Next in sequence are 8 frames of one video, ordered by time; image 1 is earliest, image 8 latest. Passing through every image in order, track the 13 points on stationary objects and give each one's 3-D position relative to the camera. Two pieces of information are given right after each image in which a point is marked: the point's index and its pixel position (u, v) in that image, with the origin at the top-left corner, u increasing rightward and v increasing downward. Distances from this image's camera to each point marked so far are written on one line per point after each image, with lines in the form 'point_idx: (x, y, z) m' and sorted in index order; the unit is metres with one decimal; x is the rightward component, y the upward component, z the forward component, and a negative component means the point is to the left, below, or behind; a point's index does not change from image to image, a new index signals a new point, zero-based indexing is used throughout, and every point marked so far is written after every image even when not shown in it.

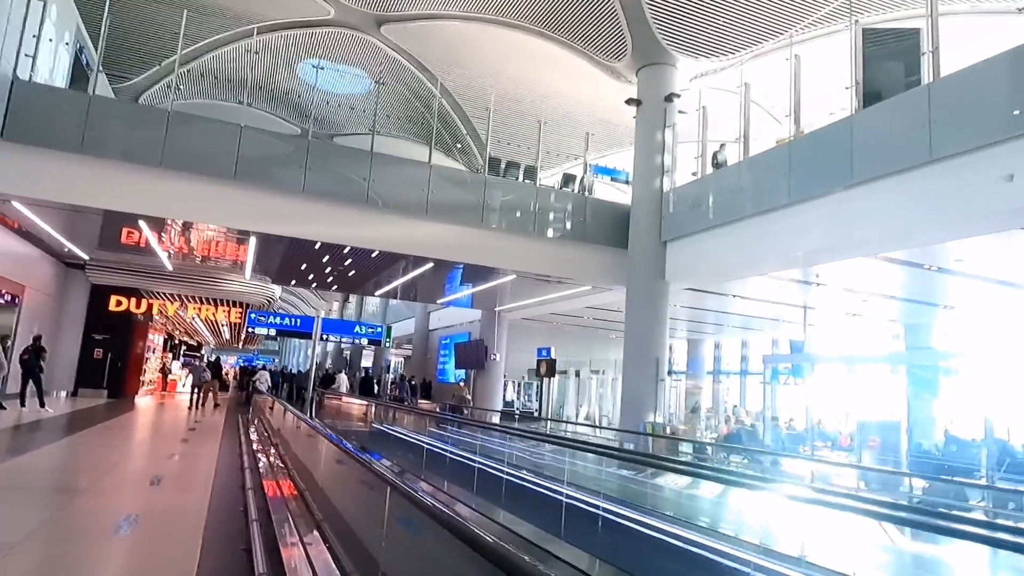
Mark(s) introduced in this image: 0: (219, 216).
0: (-5.0, +1.2, +11.3) m
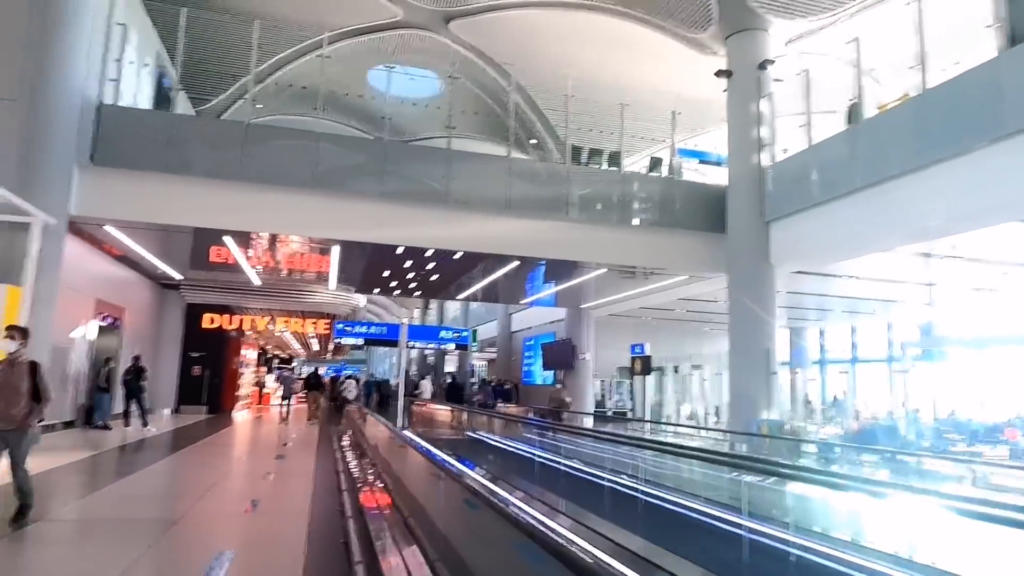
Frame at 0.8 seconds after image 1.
0: (-3.5, +1.0, +11.1) m
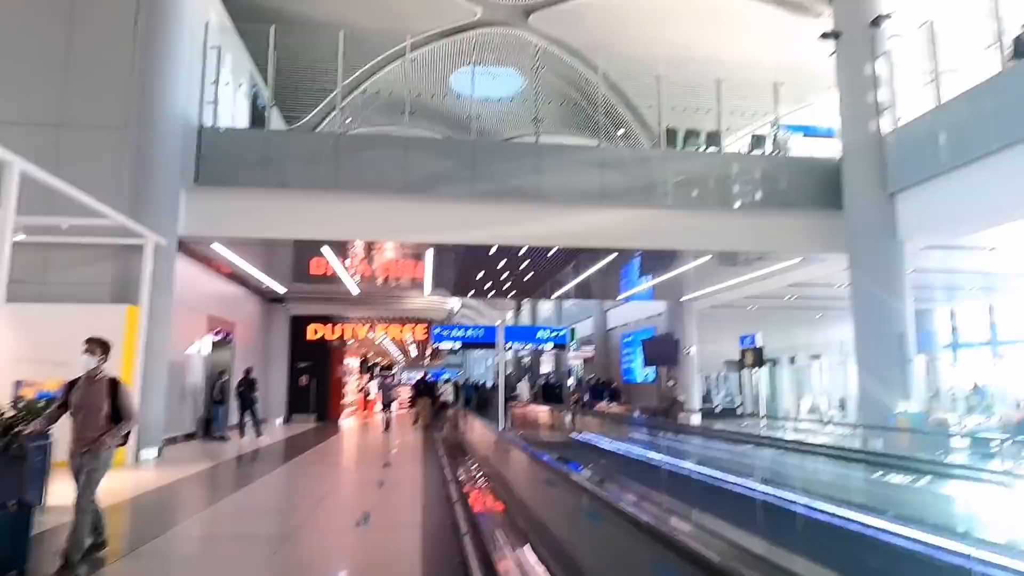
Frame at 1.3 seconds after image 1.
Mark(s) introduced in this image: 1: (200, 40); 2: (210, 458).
0: (-2.0, +0.9, +11.1) m
1: (-5.1, +4.1, +10.9) m
2: (-5.1, -2.9, +11.2) m
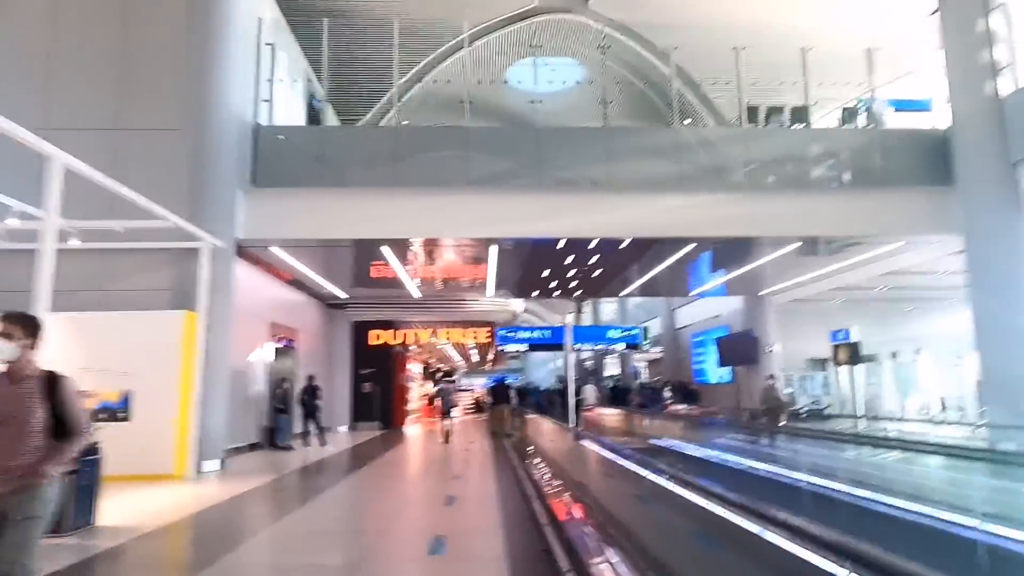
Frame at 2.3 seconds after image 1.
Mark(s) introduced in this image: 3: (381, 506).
0: (-0.9, +0.9, +10.5) m
1: (-4.1, +4.0, +10.6) m
2: (-3.9, -2.9, +10.8) m
3: (-1.6, -2.7, +8.2) m
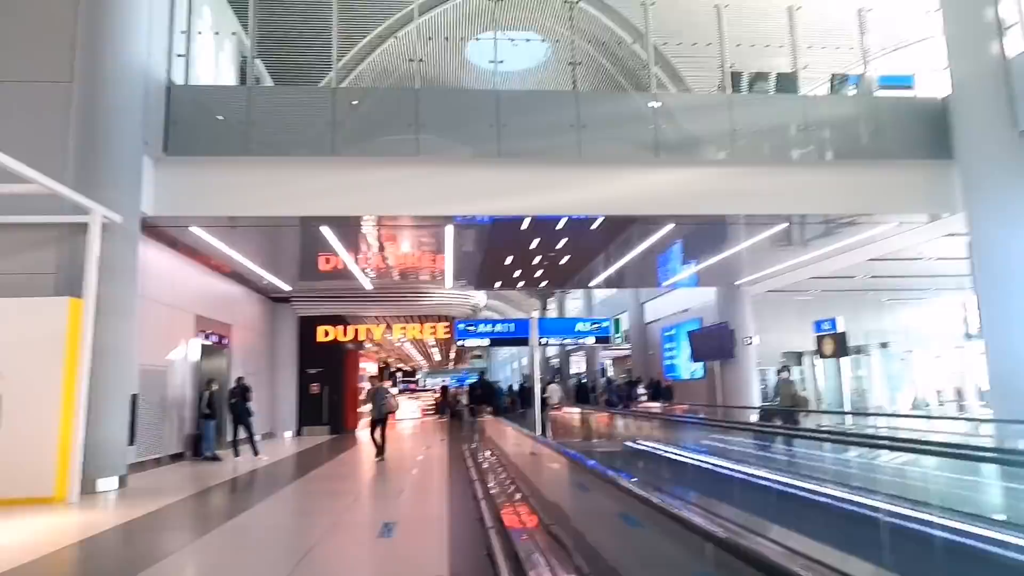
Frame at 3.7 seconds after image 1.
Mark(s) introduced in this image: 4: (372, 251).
0: (-1.4, +1.1, +9.2) m
1: (-4.7, +4.2, +9.1) m
2: (-4.4, -2.7, +9.3) m
3: (-2.1, -2.5, +6.9) m
4: (-2.8, +0.8, +13.1) m
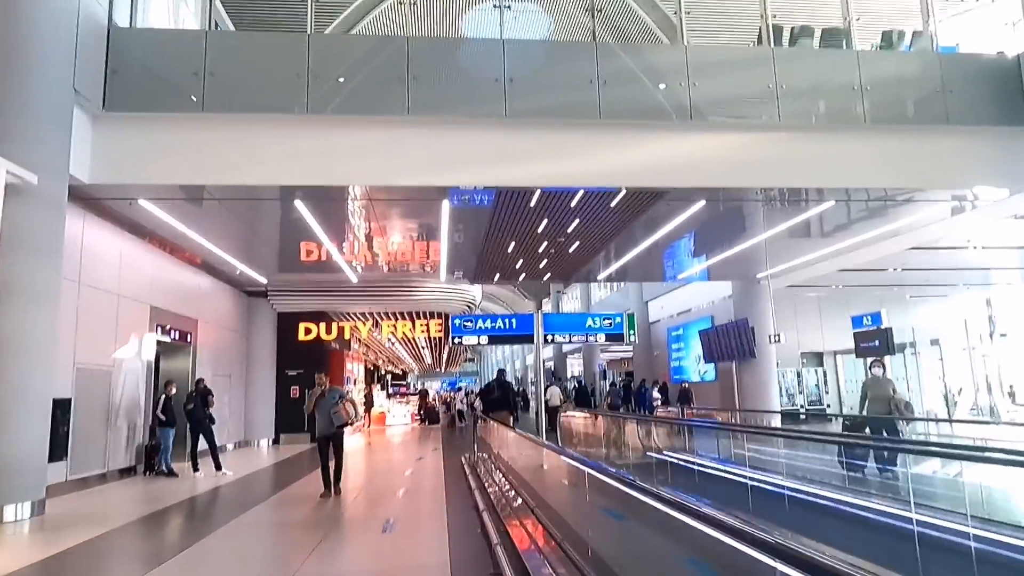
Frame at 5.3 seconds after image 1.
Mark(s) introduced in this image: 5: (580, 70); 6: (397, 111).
0: (-1.3, +1.3, +7.8) m
1: (-4.6, +4.4, +7.7) m
2: (-4.3, -2.6, +7.9) m
3: (-1.9, -2.3, +5.4) m
4: (-2.7, +0.9, +11.7) m
5: (+0.8, +2.6, +8.0) m
6: (-1.3, +2.0, +7.7) m
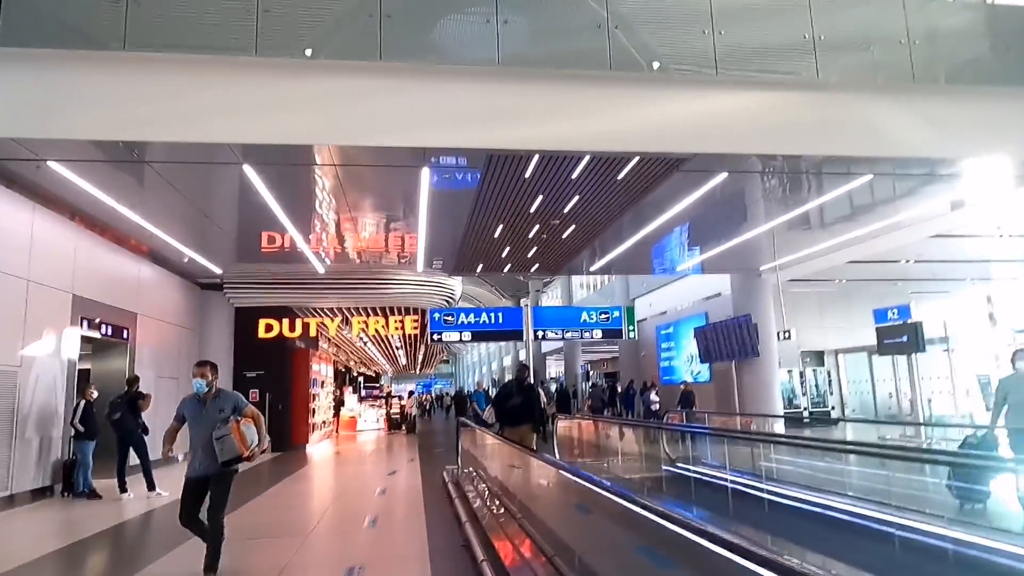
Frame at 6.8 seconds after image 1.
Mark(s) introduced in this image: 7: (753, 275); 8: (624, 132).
0: (-1.4, +1.5, +6.4) m
1: (-4.7, +4.5, +6.3) m
2: (-4.4, -2.4, +6.4) m
3: (-1.9, -2.1, +4.1) m
4: (-2.9, +1.1, +10.3) m
5: (+0.7, +2.8, +6.8) m
6: (-1.4, +2.2, +6.3) m
7: (+5.4, +0.3, +15.0) m
8: (+1.1, +1.6, +6.8) m
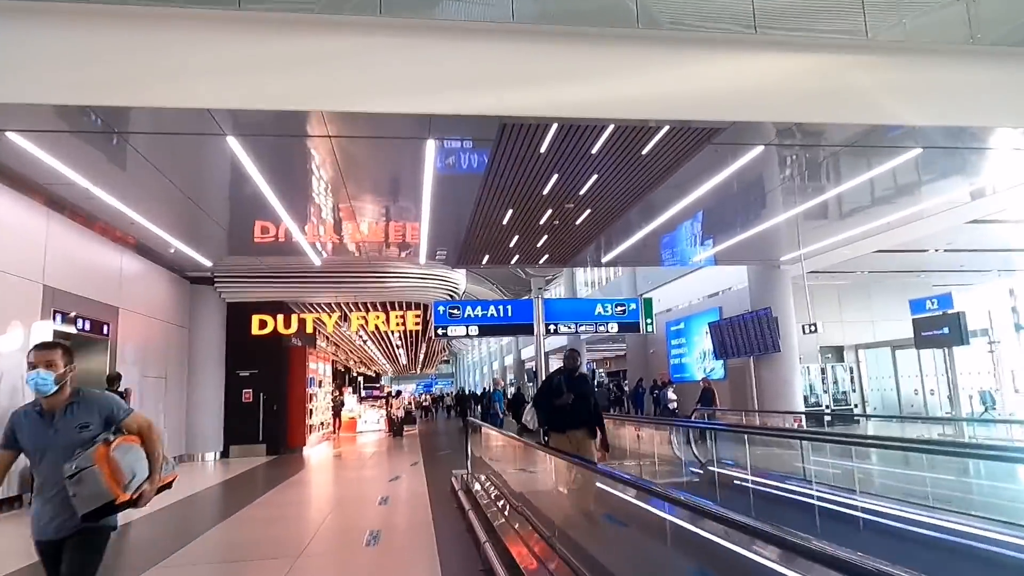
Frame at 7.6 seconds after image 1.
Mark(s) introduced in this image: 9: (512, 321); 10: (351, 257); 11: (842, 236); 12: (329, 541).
0: (-1.3, +1.6, +5.7) m
1: (-4.6, +4.7, +5.6) m
2: (-4.2, -2.3, +5.7) m
3: (-1.7, -2.0, +3.4) m
4: (-2.8, +1.2, +9.6) m
5: (+0.9, +2.9, +6.1) m
6: (-1.2, +2.3, +5.6) m
7: (+5.5, +0.4, +14.4) m
8: (+1.3, +1.7, +6.1) m
9: (-0.1, -0.6, +12.0) m
10: (-3.1, +0.6, +12.7) m
11: (+6.3, +1.0, +12.6) m
12: (-1.7, -2.3, +5.5) m
